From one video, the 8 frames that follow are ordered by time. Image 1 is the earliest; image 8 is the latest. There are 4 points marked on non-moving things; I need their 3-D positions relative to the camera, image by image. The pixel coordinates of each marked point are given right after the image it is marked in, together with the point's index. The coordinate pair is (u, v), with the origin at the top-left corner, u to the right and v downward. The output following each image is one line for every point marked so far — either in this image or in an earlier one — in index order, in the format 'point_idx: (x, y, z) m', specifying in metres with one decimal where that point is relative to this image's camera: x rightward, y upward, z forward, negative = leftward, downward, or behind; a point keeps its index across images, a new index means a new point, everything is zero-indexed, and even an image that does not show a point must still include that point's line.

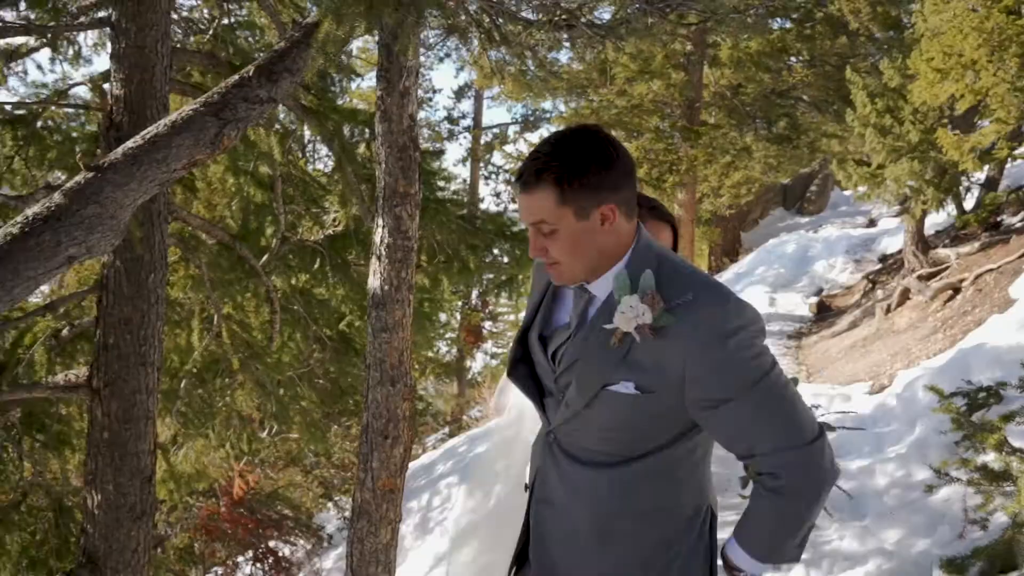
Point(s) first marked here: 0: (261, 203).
0: (-1.7, +0.6, +5.4) m
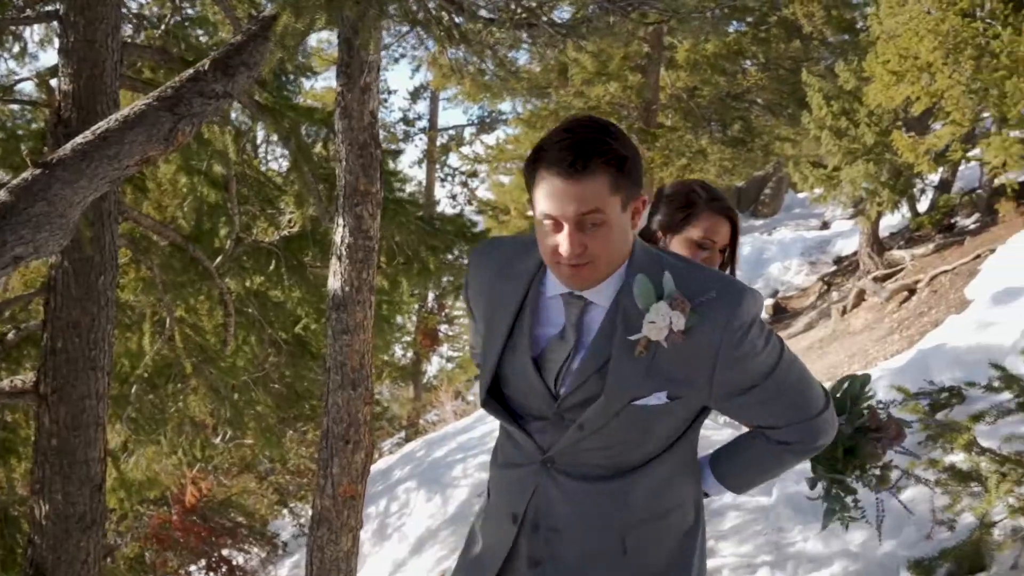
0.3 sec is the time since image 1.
0: (-2.0, +0.6, +5.3) m
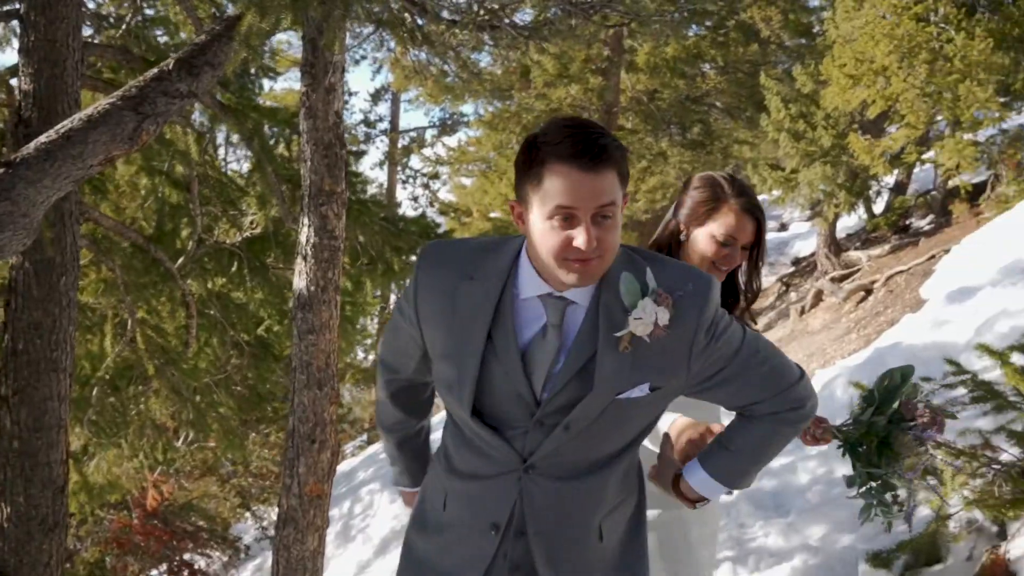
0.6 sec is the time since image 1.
0: (-2.3, +0.6, +5.3) m
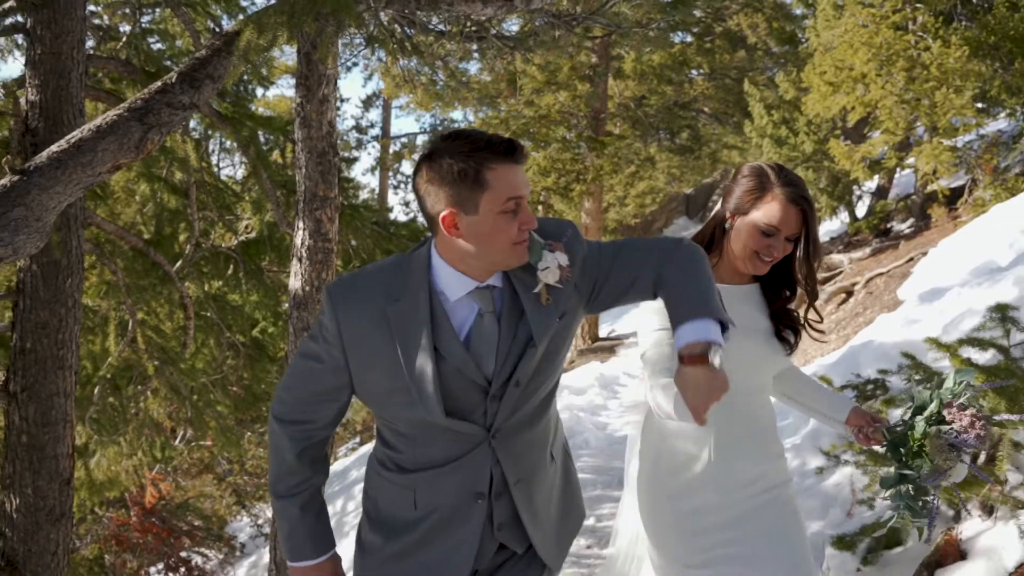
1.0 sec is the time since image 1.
0: (-2.4, +0.5, +5.5) m
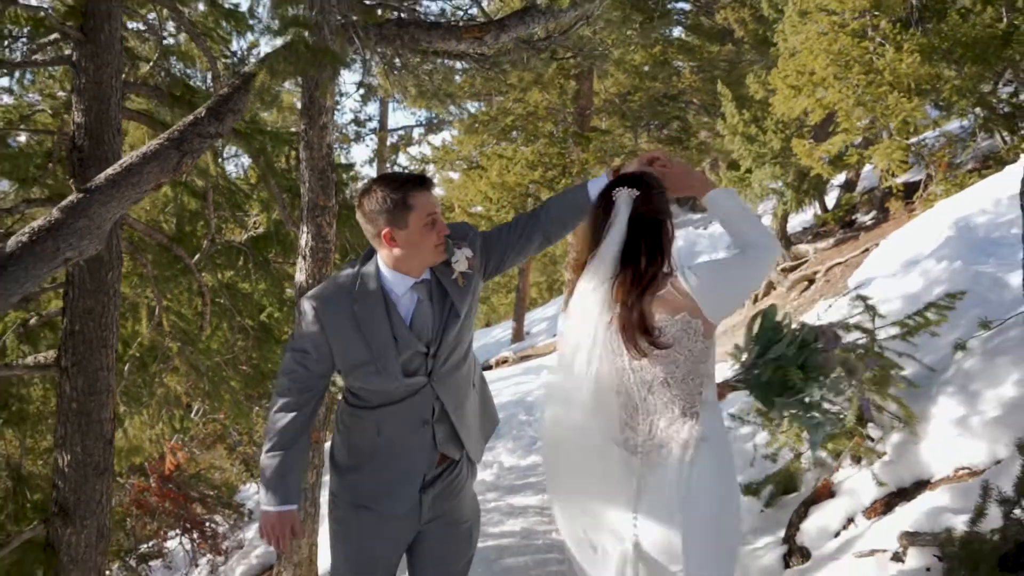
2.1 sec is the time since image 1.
0: (-2.5, +0.6, +6.2) m
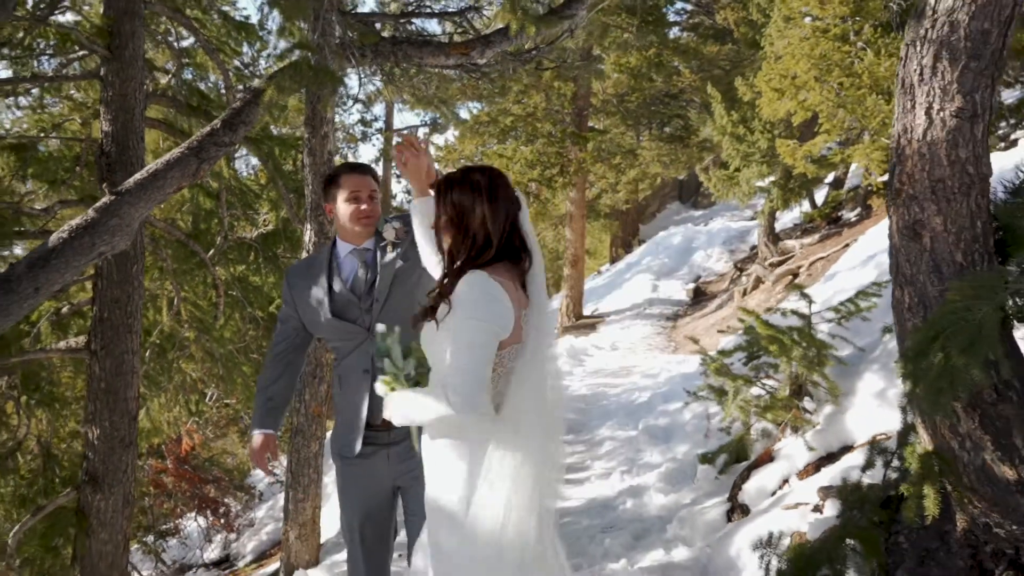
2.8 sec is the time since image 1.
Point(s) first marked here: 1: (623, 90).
0: (-2.6, +0.7, +6.8) m
1: (+1.9, +3.4, +13.3) m
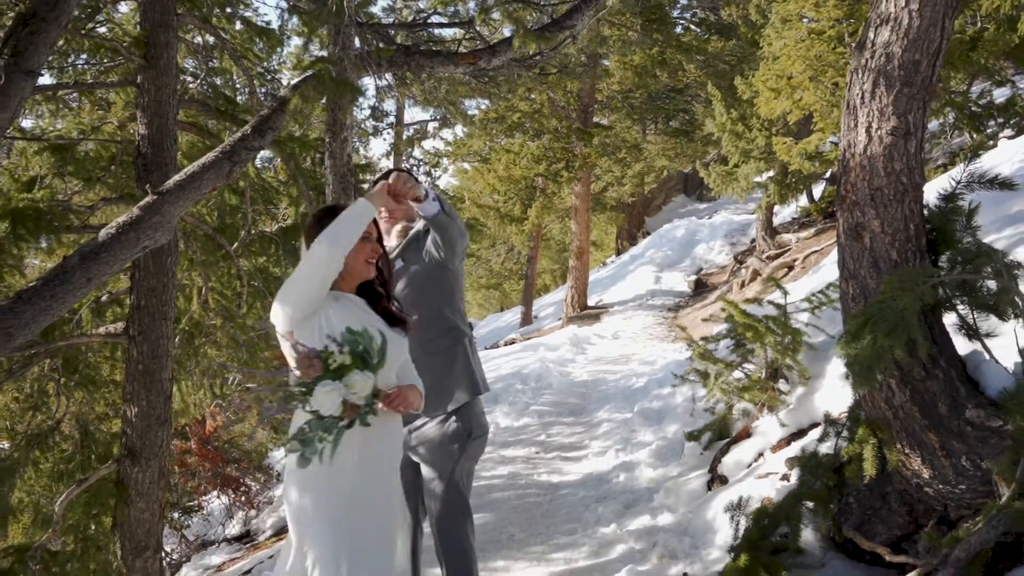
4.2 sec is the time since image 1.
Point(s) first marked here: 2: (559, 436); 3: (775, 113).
0: (-2.6, +0.8, +7.2) m
1: (+2.0, +3.5, +13.7) m
2: (+0.4, -1.3, +6.8) m
3: (+3.8, +2.6, +11.3) m
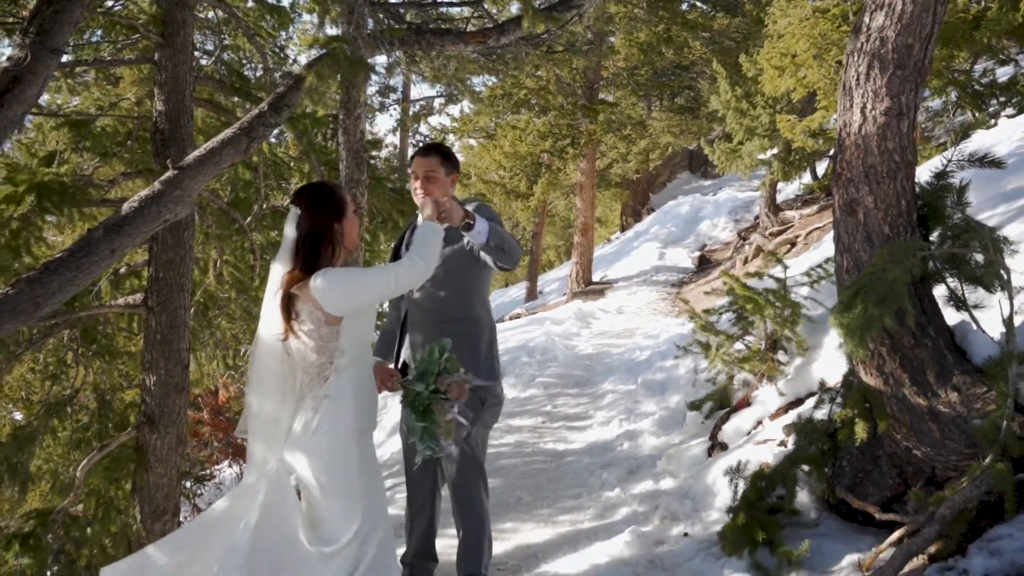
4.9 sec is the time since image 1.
0: (-2.5, +1.0, +7.4) m
1: (+2.1, +4.0, +13.8) m
2: (+0.5, -1.1, +7.0) m
3: (+3.9, +2.9, +11.3) m
